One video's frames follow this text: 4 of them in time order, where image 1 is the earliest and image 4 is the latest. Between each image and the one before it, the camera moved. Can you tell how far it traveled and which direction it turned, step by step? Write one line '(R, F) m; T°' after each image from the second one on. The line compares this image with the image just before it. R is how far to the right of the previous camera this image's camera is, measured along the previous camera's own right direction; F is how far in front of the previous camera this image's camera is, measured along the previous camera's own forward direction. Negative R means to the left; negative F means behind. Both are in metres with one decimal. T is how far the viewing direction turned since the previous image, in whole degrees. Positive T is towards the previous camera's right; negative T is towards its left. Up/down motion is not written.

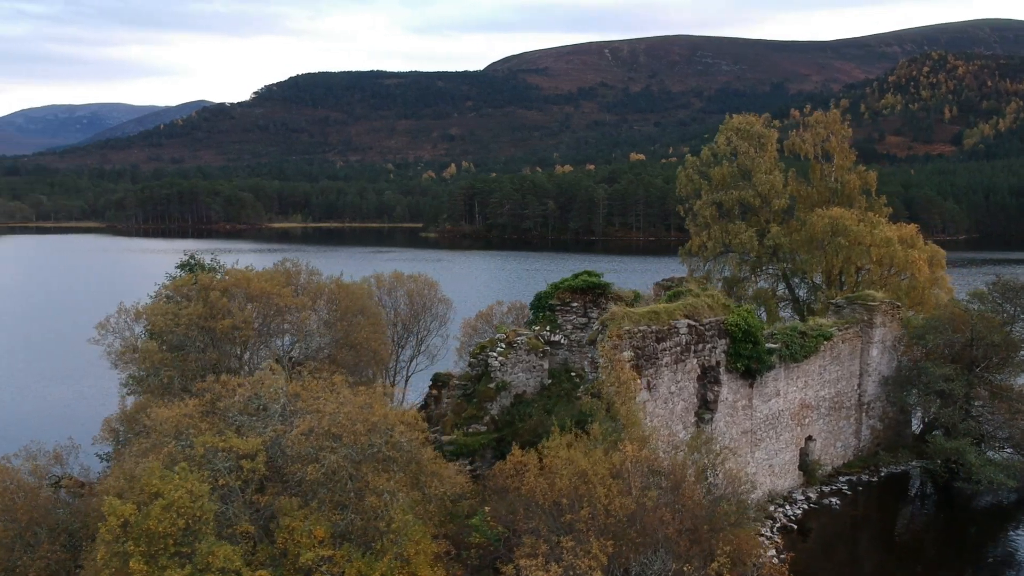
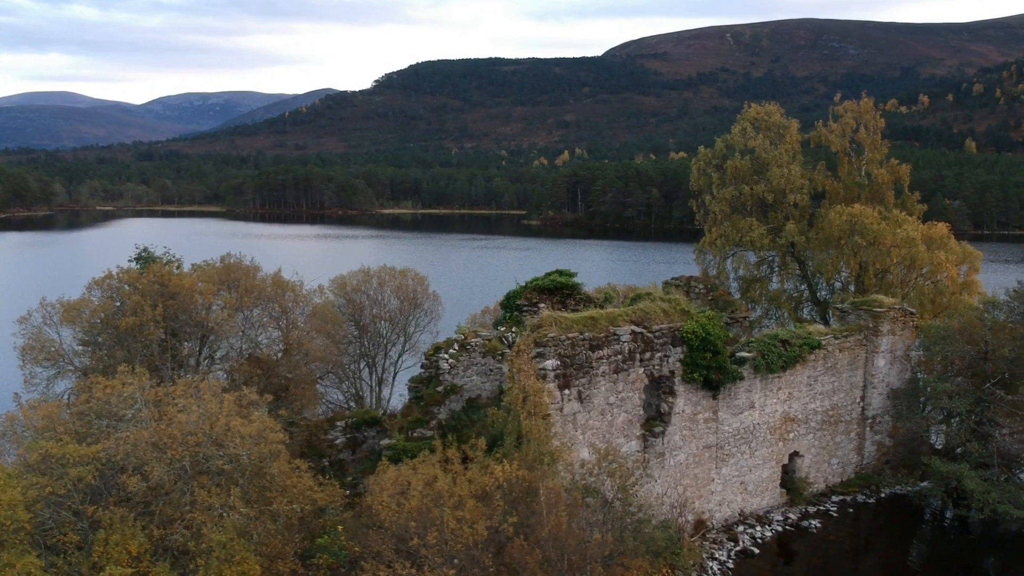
(+2.4, +0.8) m; -7°
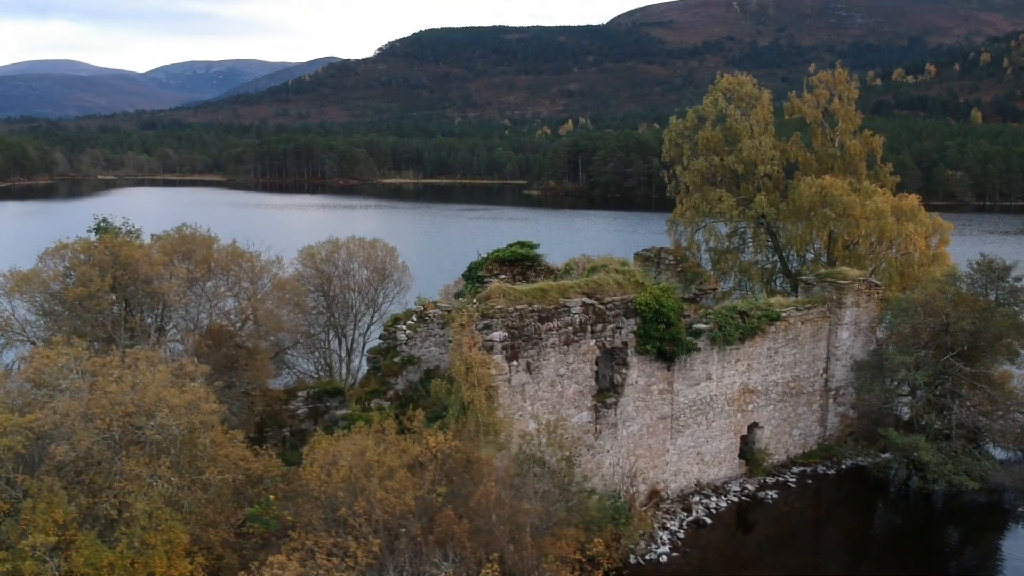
(+0.7, 0.0) m; 0°
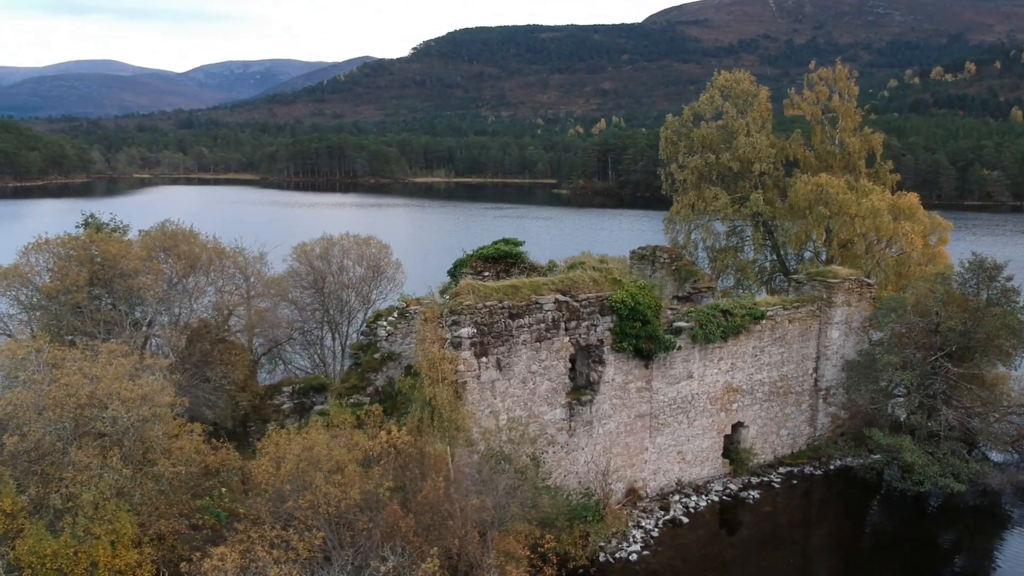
(+0.8, 0.0) m; -2°
